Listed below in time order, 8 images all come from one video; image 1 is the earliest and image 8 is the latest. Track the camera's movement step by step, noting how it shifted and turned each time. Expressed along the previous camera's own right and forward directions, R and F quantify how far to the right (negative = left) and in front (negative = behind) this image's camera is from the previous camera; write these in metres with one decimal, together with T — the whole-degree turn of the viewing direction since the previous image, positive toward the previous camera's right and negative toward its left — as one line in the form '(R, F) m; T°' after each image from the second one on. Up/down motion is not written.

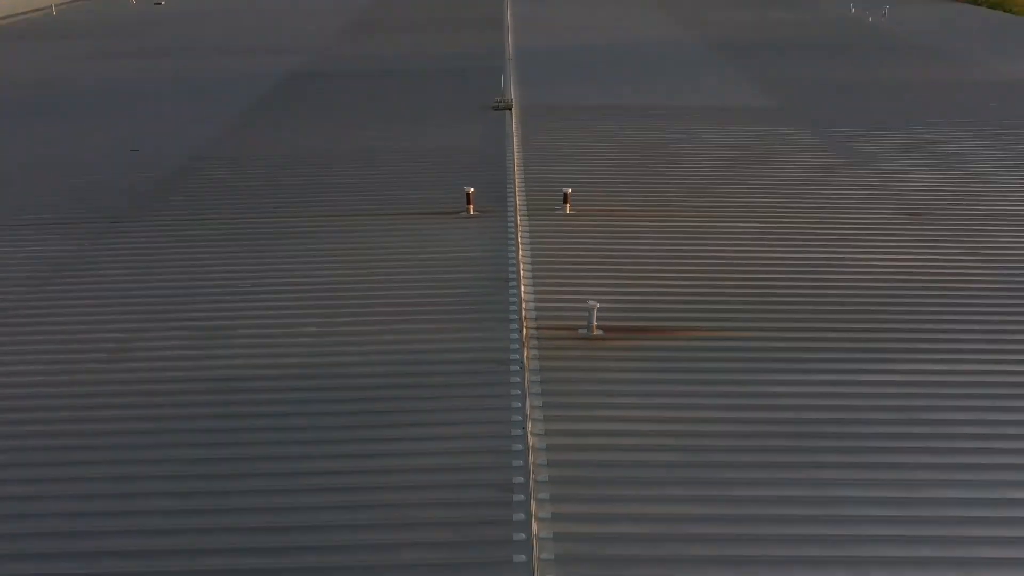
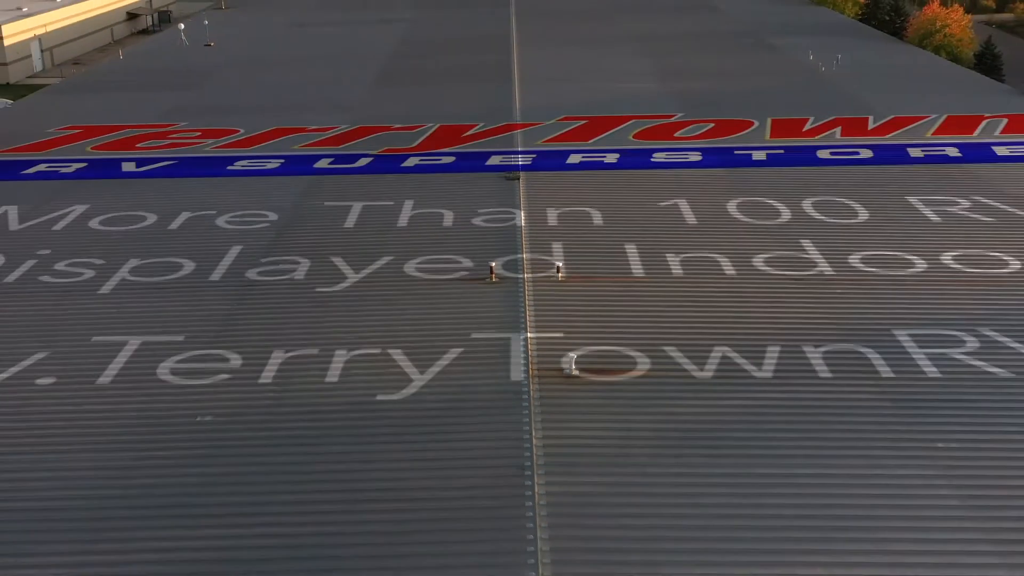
(0.0, -1.4) m; 0°
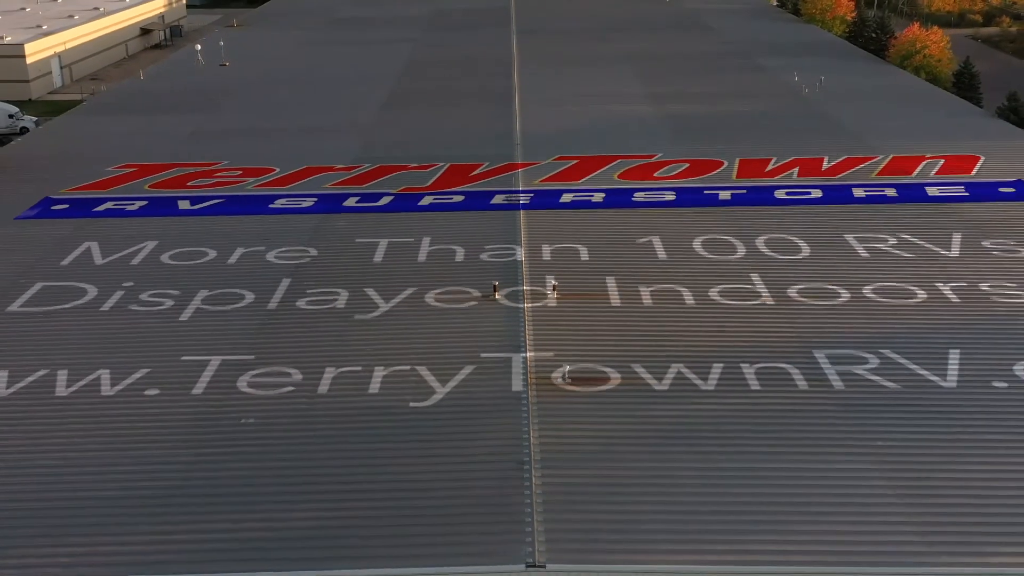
(0.0, -1.1) m; 0°
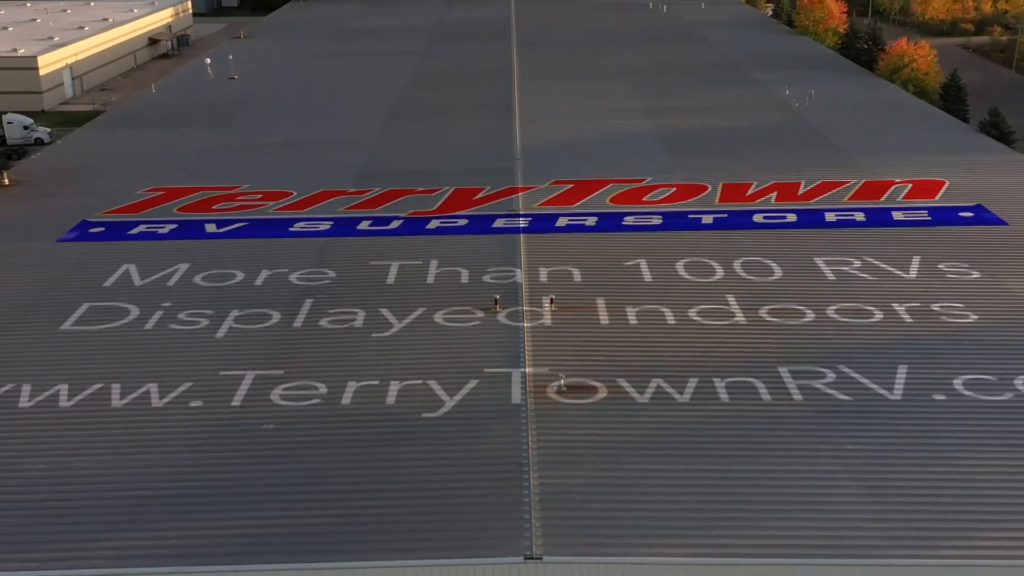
(0.0, -0.7) m; 0°
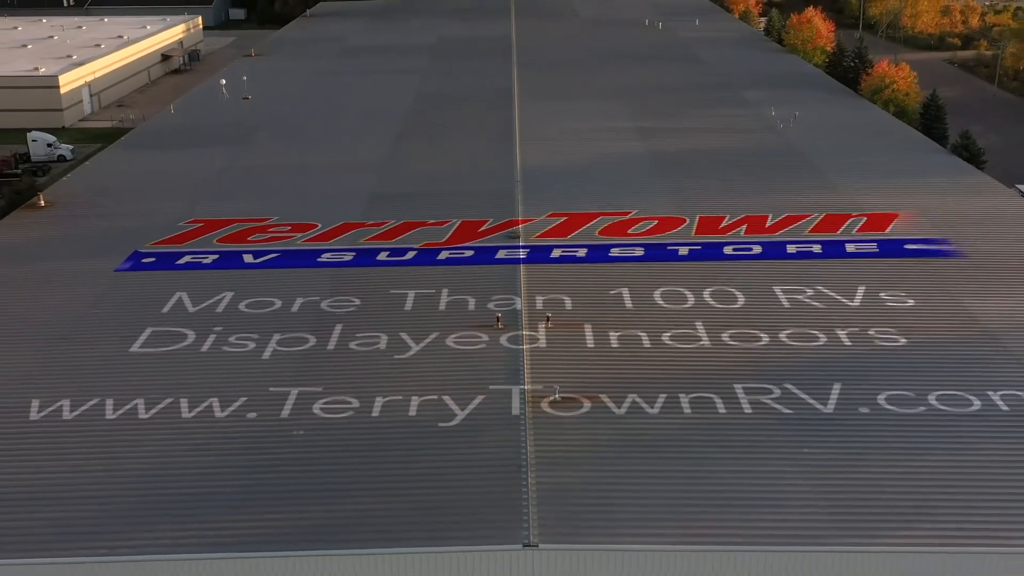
(0.0, -1.2) m; 0°
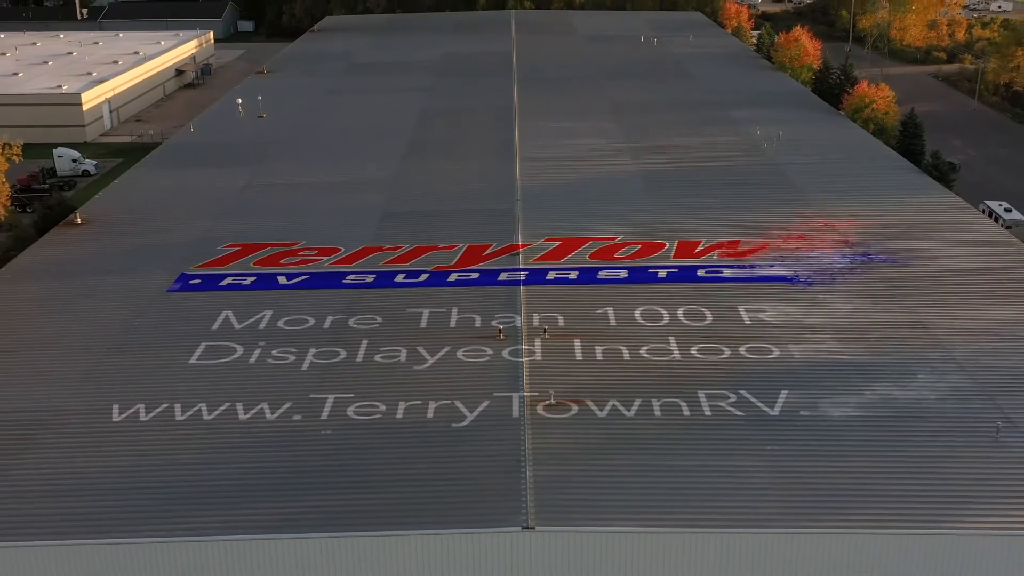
(0.0, -1.4) m; 0°
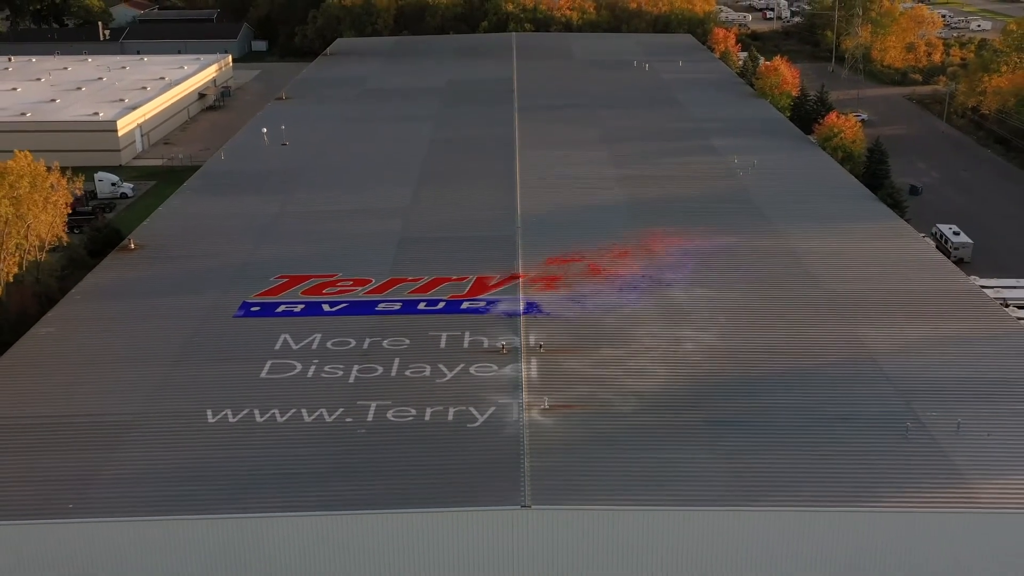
(0.0, -2.6) m; 0°
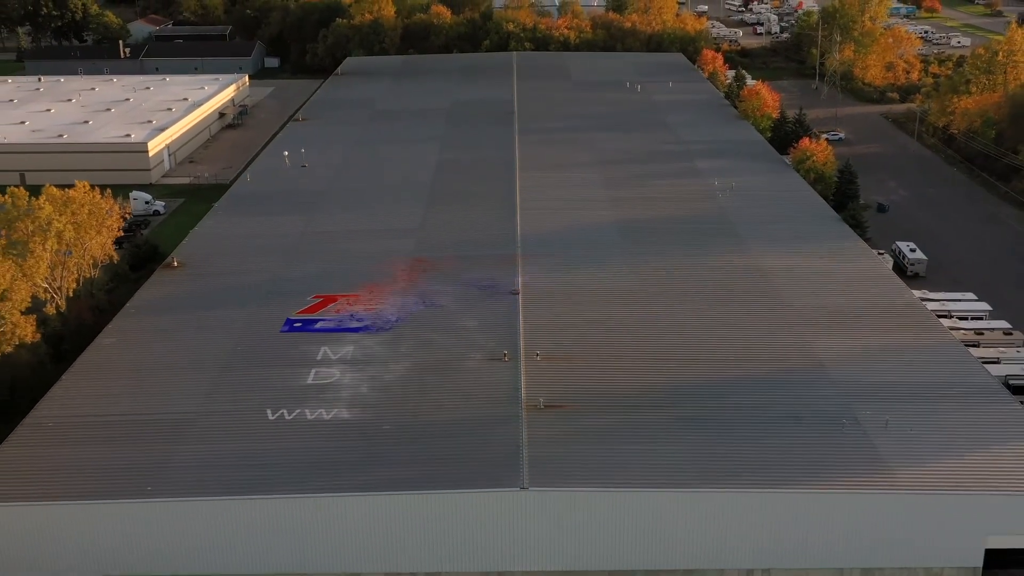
(0.0, -2.7) m; 0°
